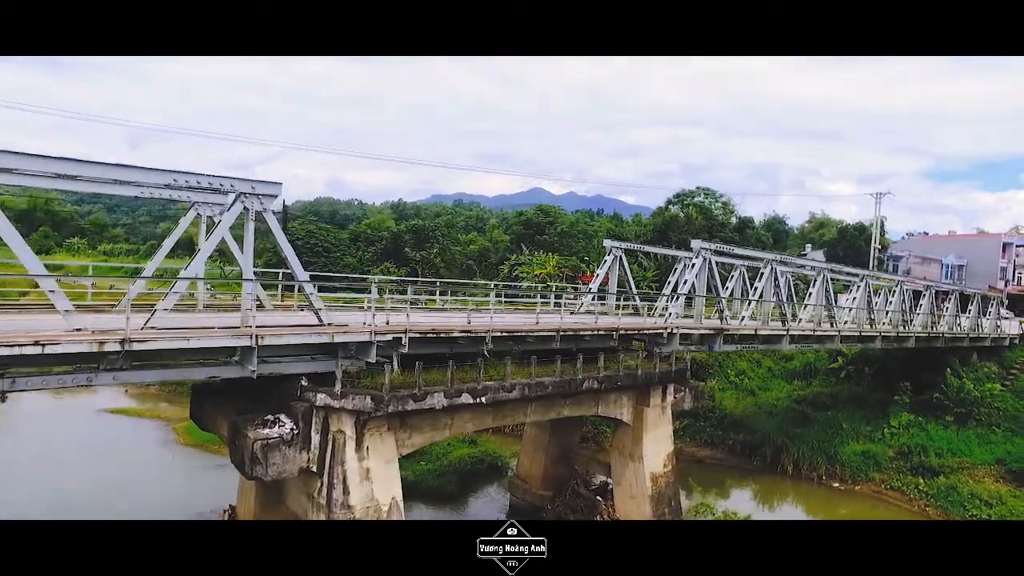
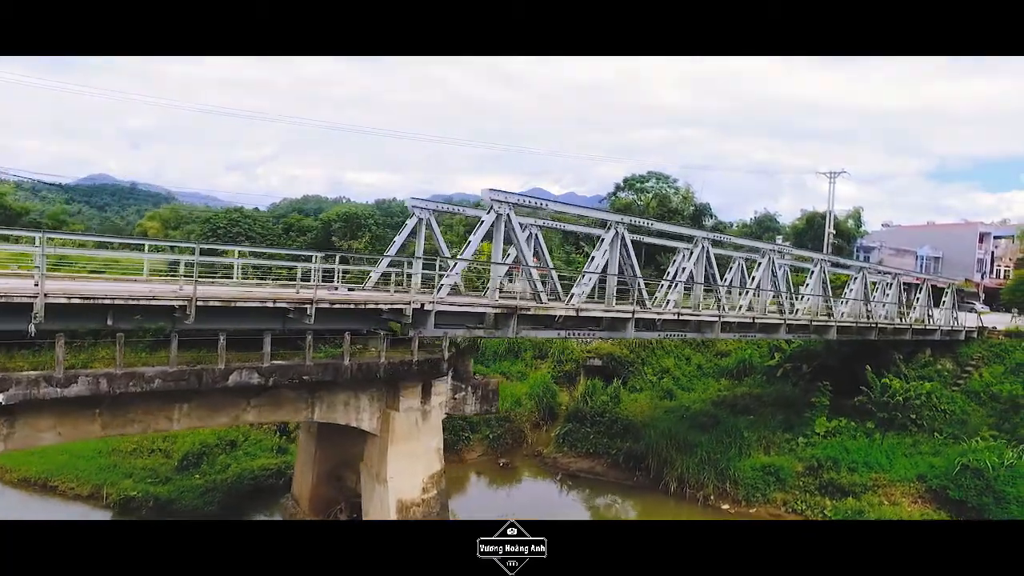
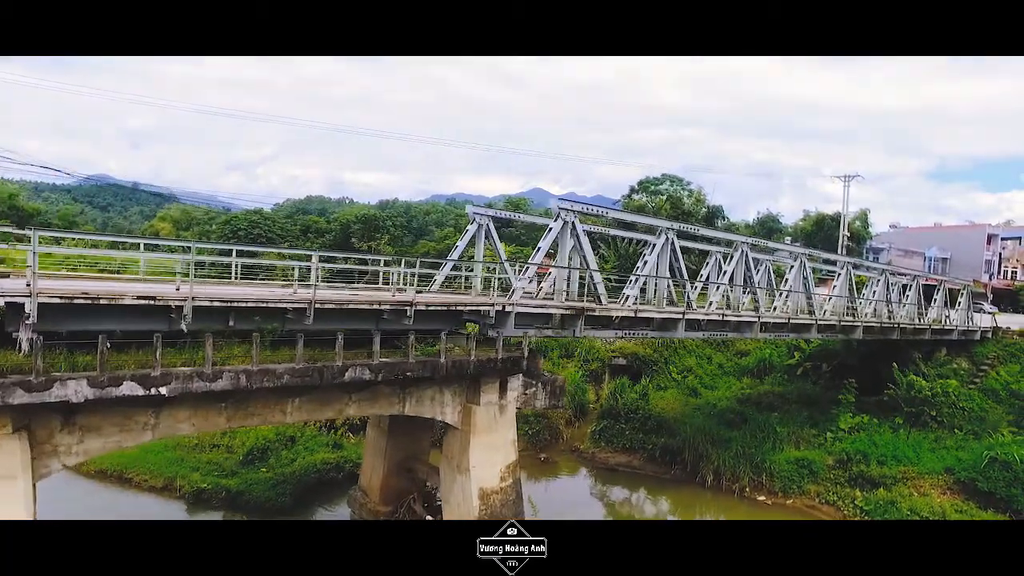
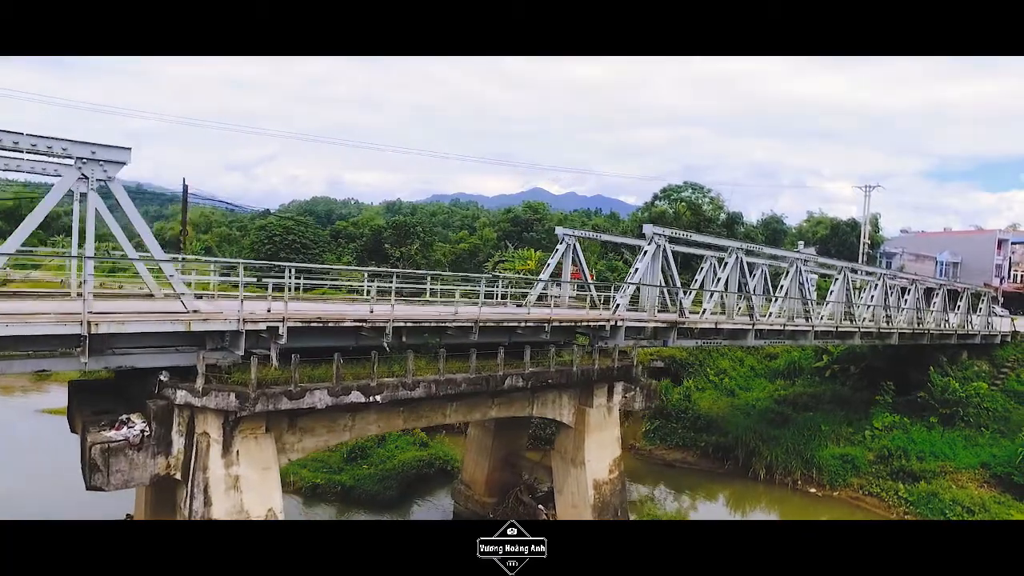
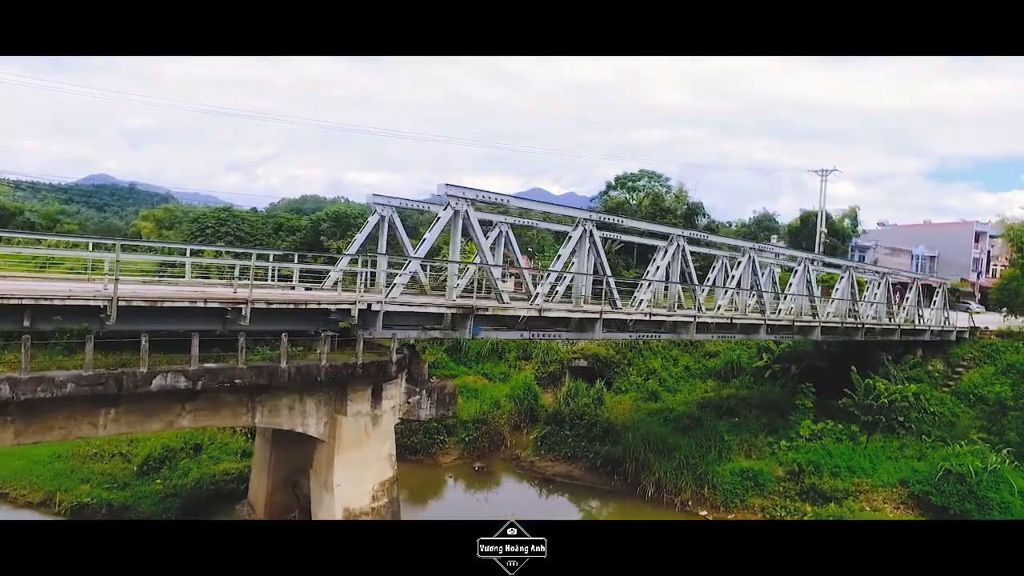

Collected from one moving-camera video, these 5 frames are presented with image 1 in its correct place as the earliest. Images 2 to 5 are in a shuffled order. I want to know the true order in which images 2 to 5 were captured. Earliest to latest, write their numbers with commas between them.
4, 3, 2, 5
